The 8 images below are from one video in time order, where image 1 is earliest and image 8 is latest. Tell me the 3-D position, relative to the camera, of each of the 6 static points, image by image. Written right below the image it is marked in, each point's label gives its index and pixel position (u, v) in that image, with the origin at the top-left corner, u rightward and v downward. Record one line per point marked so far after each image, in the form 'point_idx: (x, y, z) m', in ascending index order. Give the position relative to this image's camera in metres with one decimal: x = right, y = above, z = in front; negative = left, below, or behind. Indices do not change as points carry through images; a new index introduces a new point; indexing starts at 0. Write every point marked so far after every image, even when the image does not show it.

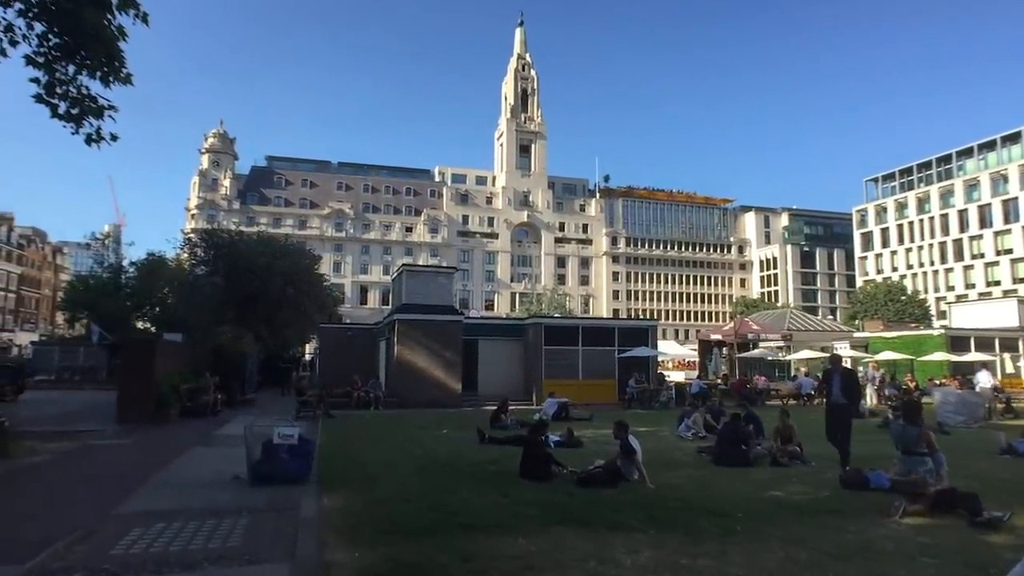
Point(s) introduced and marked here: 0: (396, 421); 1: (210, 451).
0: (-3.6, -4.1, +19.8) m
1: (-6.3, -3.4, +13.9) m
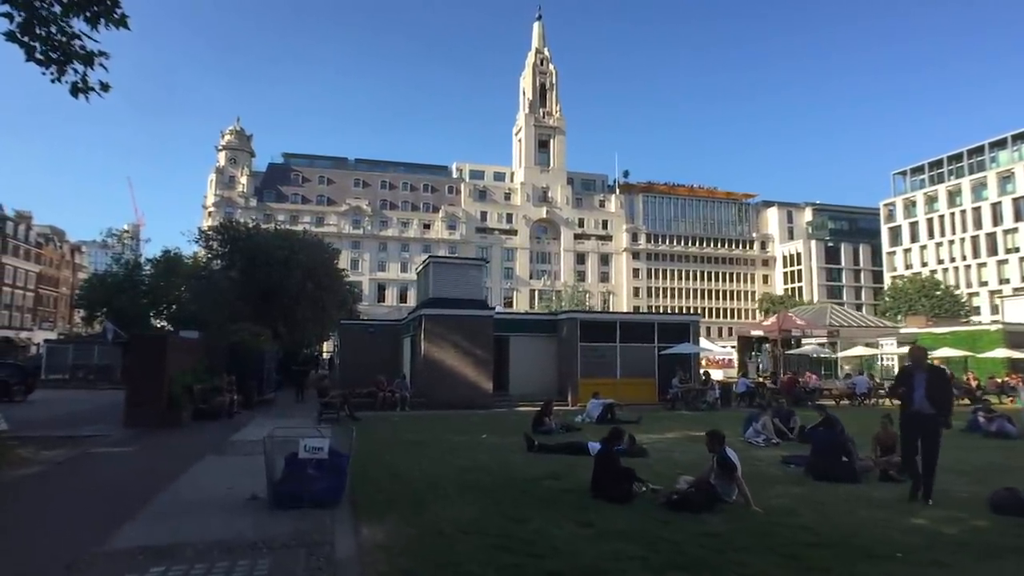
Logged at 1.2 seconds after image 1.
0: (-2.4, -3.8, +18.0) m
1: (-5.2, -3.2, +12.2) m
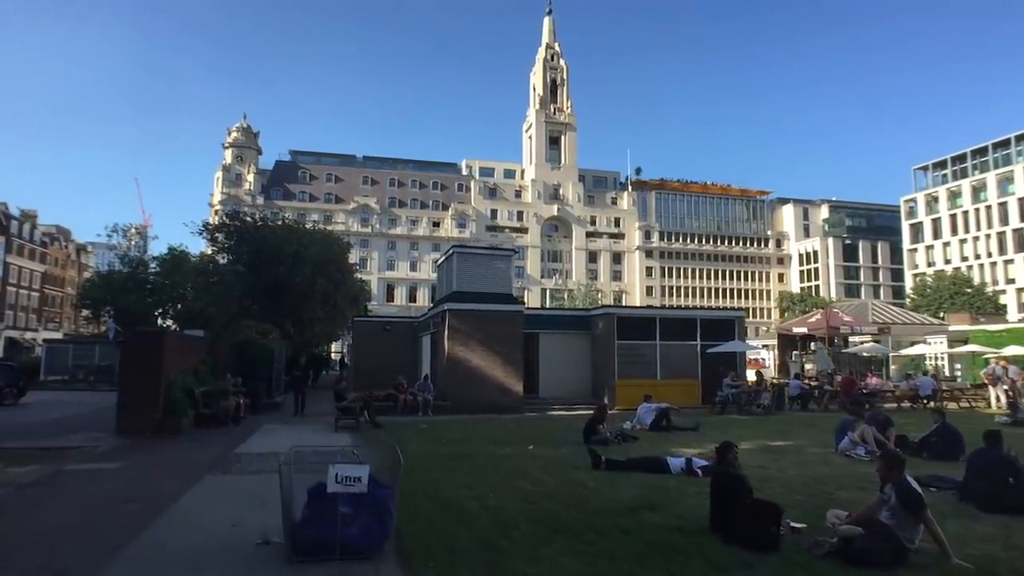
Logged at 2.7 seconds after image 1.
0: (-1.3, -3.5, +15.7) m
1: (-4.2, -2.9, +9.9) m
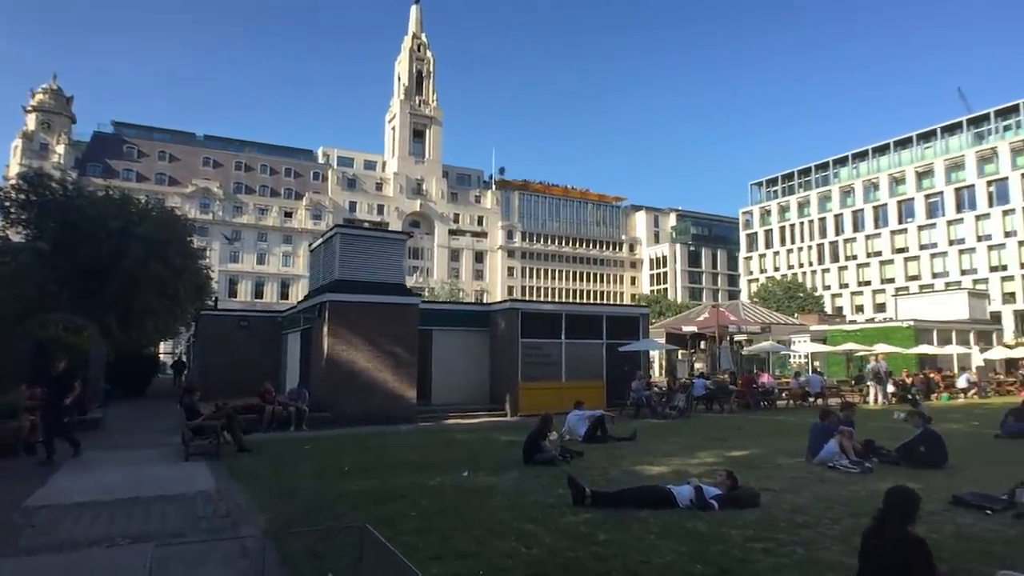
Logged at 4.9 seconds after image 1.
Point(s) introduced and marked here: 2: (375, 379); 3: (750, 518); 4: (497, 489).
0: (-2.8, -3.2, +12.1) m
1: (-4.3, -2.5, +5.8) m
2: (-4.1, -2.7, +19.8) m
3: (+2.8, -2.8, +7.9) m
4: (-0.2, -3.0, +9.8) m
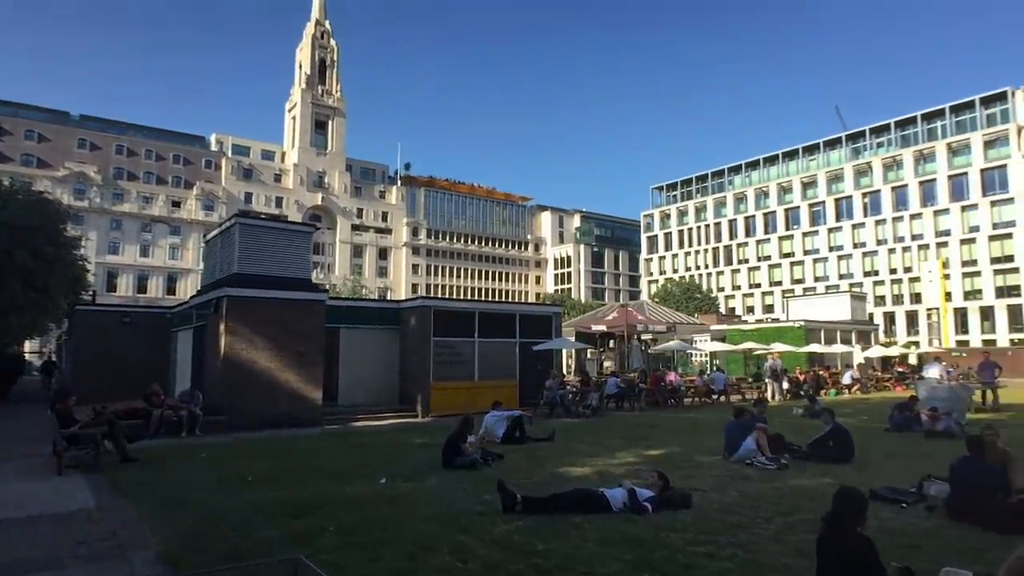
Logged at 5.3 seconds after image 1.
0: (-4.2, -3.0, +11.1) m
1: (-4.8, -2.4, +4.6) m
2: (-6.6, -2.6, +18.5) m
3: (+2.0, -2.7, +7.8) m
4: (-1.3, -2.9, +9.2) m
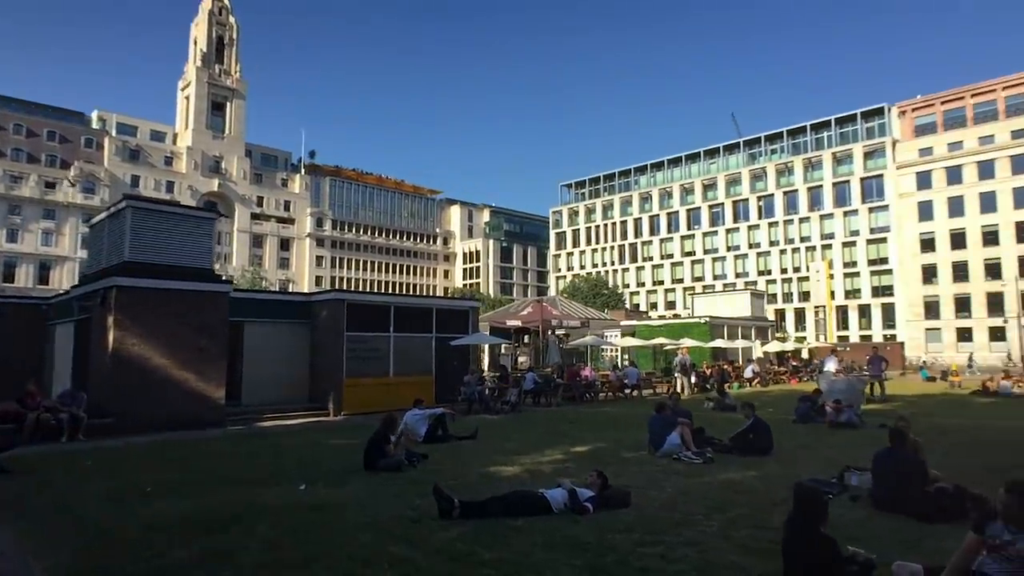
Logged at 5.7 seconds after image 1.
0: (-5.3, -2.9, +10.1) m
1: (-5.0, -2.3, +3.6) m
2: (-8.7, -2.3, +17.1) m
3: (+1.3, -2.7, +7.6) m
4: (-2.2, -2.8, +8.6) m
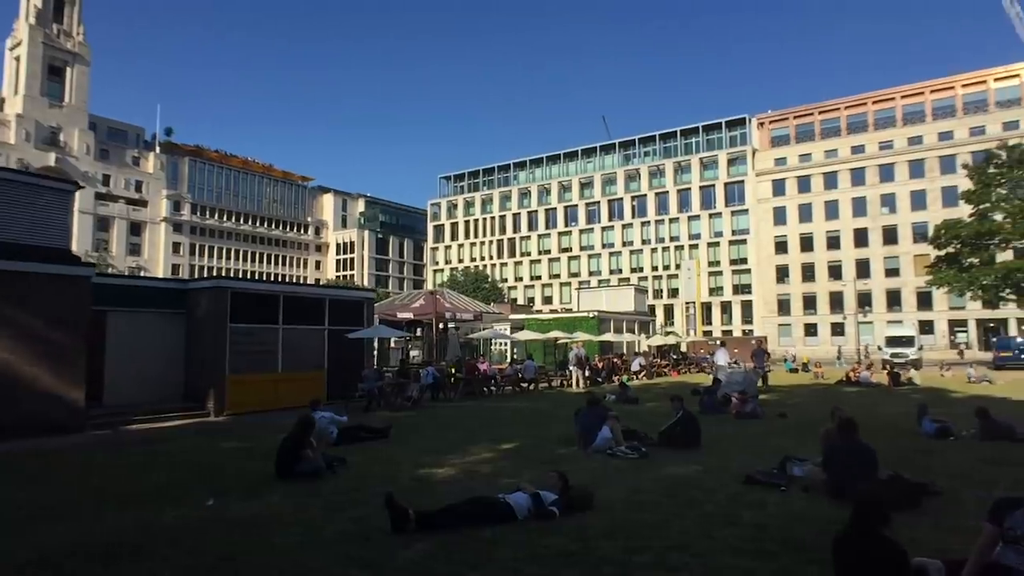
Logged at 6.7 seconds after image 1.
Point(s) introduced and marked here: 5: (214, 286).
0: (-6.0, -2.6, +8.2) m
1: (-4.5, -2.1, +1.9) m
2: (-10.7, -1.9, +14.4) m
3: (+0.9, -2.5, +7.1) m
4: (-2.7, -2.6, +7.4) m
5: (-8.5, +0.1, +19.0) m
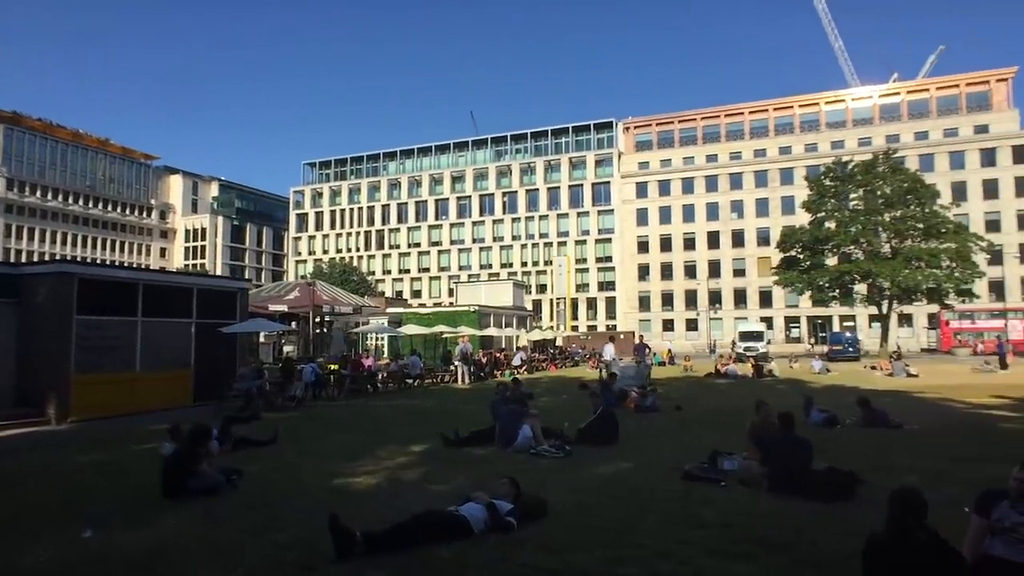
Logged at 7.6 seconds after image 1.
0: (-6.5, -2.4, +6.3) m
1: (-3.7, -1.9, +0.4) m
2: (-12.4, -1.6, +11.4) m
3: (+0.5, -2.4, +6.6) m
4: (-3.1, -2.4, +6.1) m
5: (-11.2, +0.4, +16.3) m
